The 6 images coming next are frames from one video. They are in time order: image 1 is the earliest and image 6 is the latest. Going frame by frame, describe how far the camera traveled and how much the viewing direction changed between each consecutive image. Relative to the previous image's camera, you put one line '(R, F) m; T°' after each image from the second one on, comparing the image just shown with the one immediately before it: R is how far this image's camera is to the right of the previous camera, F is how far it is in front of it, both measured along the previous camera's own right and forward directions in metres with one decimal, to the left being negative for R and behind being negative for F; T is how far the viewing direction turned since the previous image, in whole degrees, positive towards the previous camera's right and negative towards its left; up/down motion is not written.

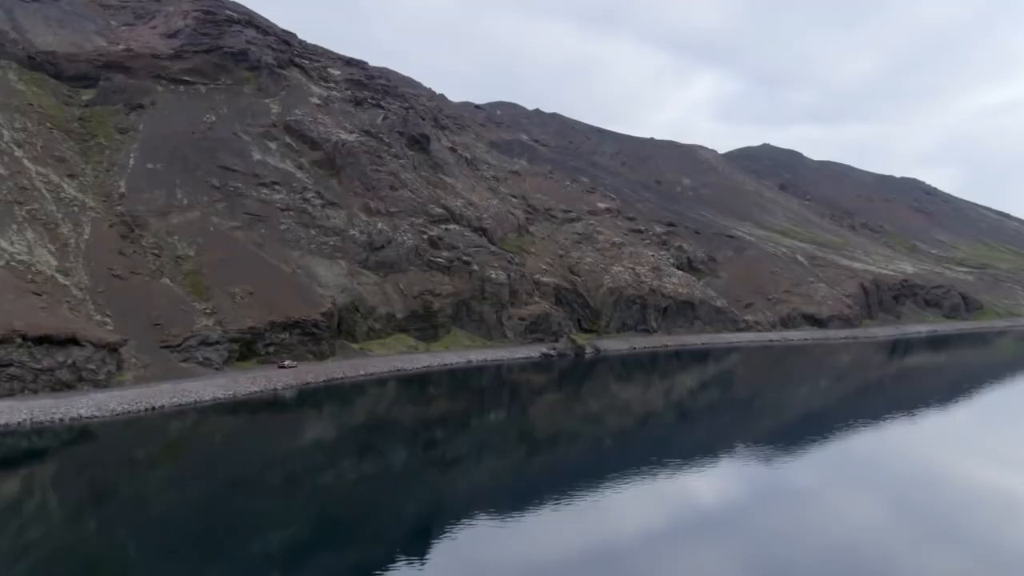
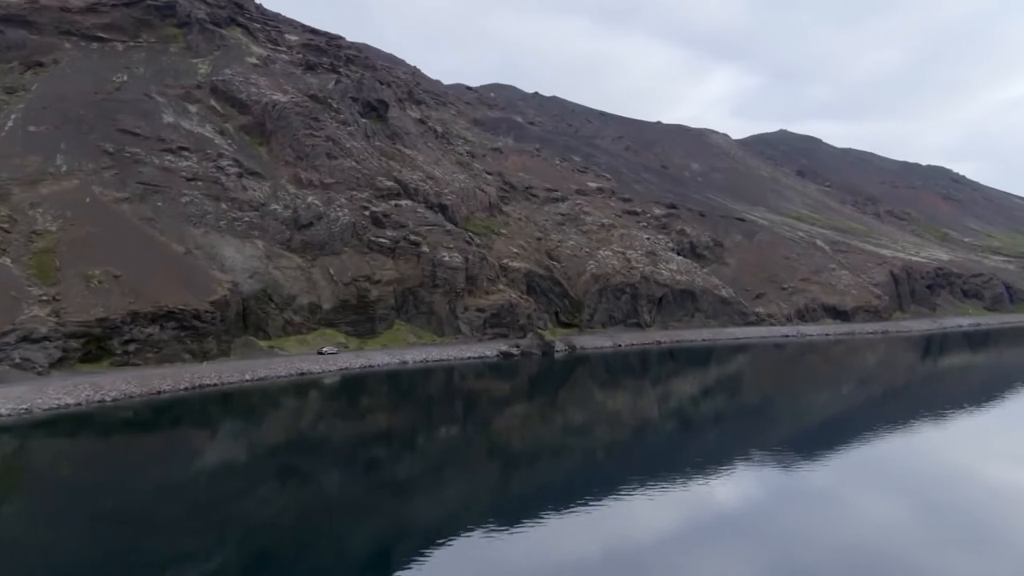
(+5.9, +17.2) m; -1°
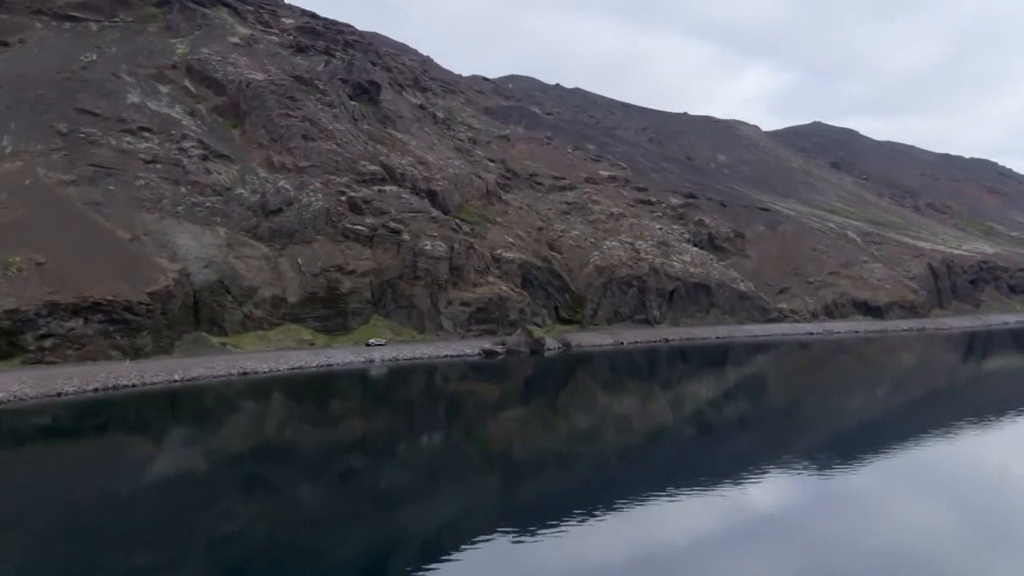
(+4.1, +7.8) m; -2°
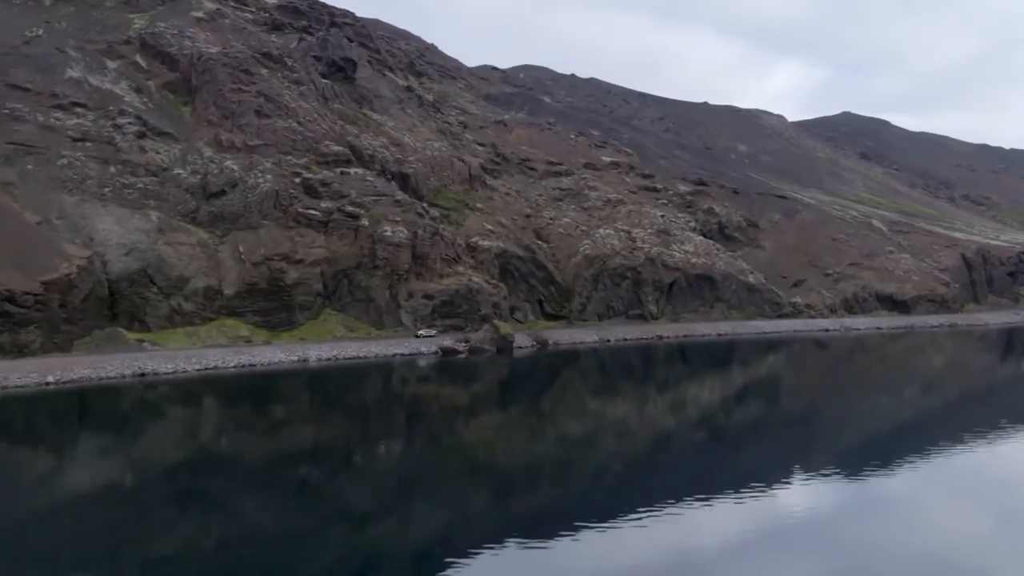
(+4.8, +8.4) m; -2°
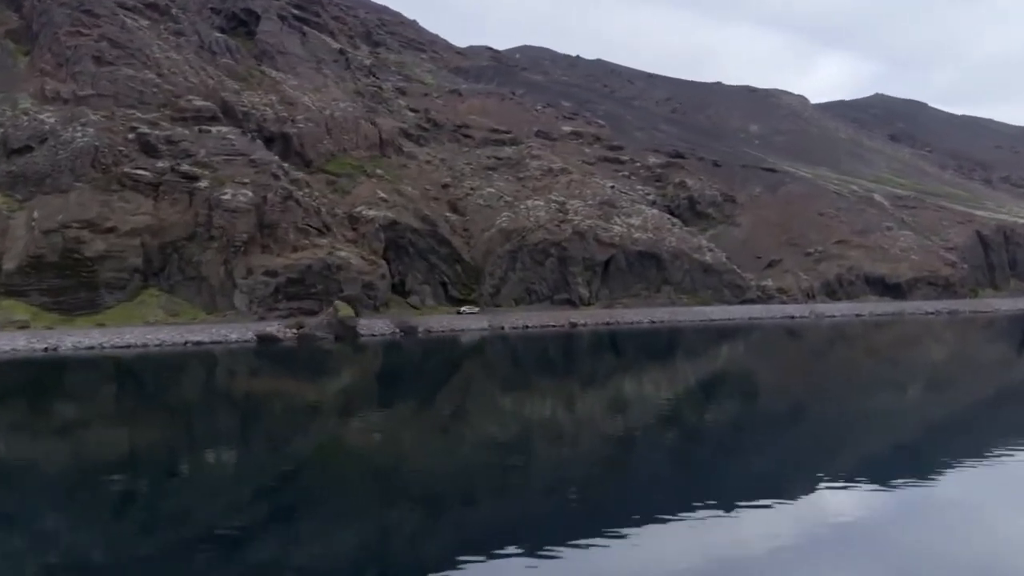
(+11.6, +13.2) m; -3°
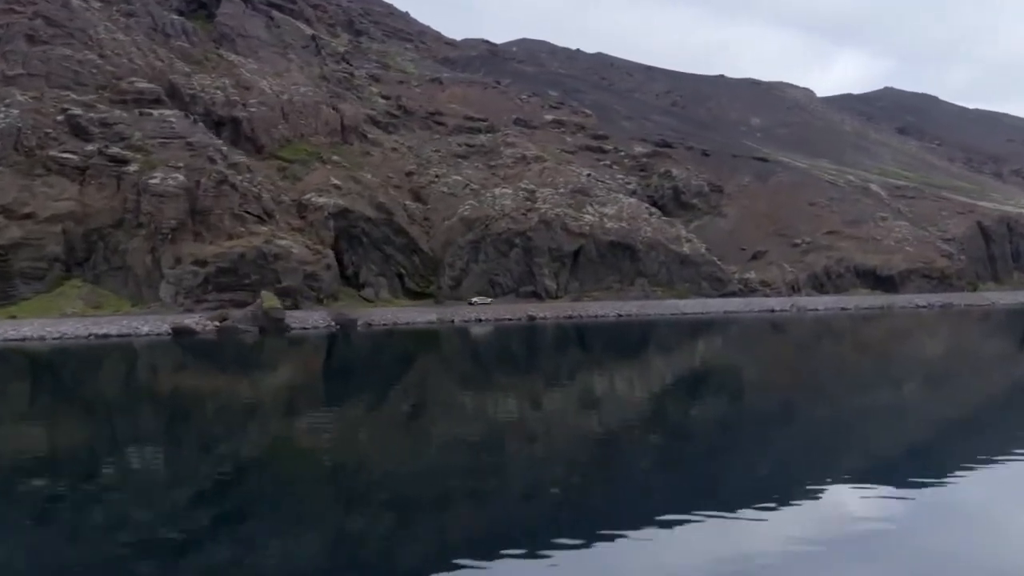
(+4.0, +4.0) m; -1°
